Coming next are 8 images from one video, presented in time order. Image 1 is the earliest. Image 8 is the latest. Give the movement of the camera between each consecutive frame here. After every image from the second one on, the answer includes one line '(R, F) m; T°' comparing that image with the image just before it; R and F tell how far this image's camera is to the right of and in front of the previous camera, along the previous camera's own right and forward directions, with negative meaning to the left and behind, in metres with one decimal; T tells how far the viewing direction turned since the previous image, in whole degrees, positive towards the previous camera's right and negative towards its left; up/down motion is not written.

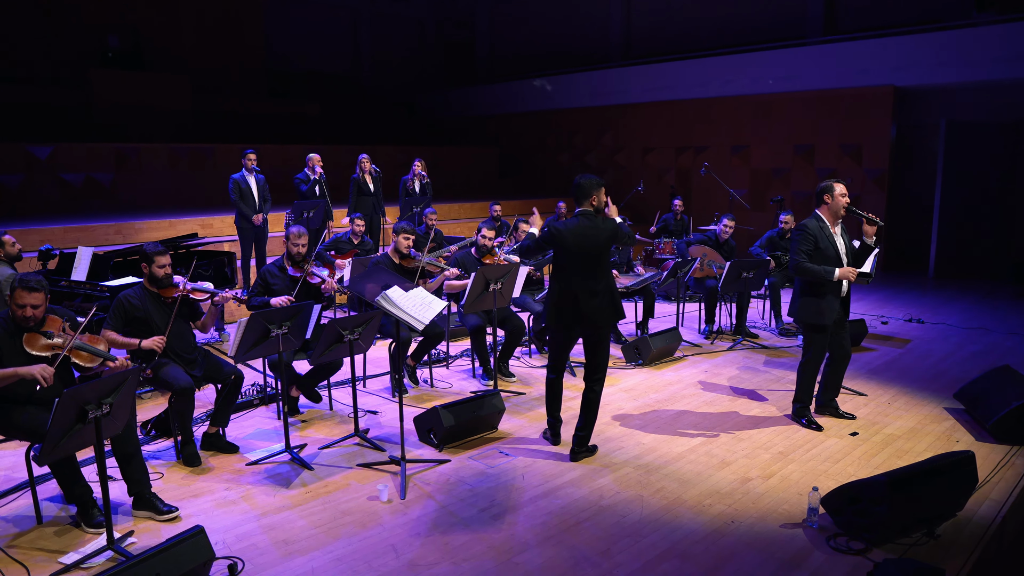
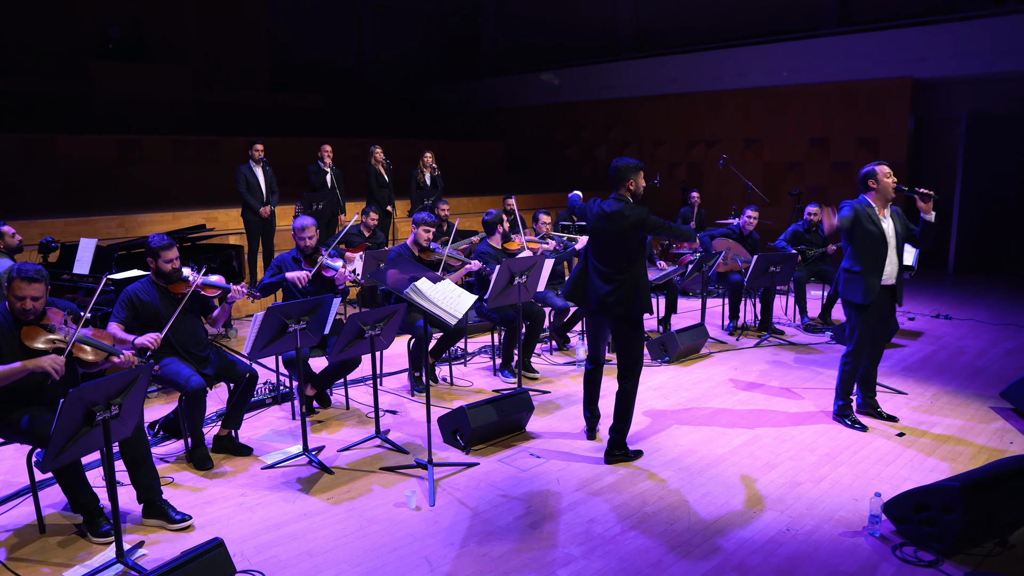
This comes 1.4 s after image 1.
(-0.2, +0.3) m; 0°
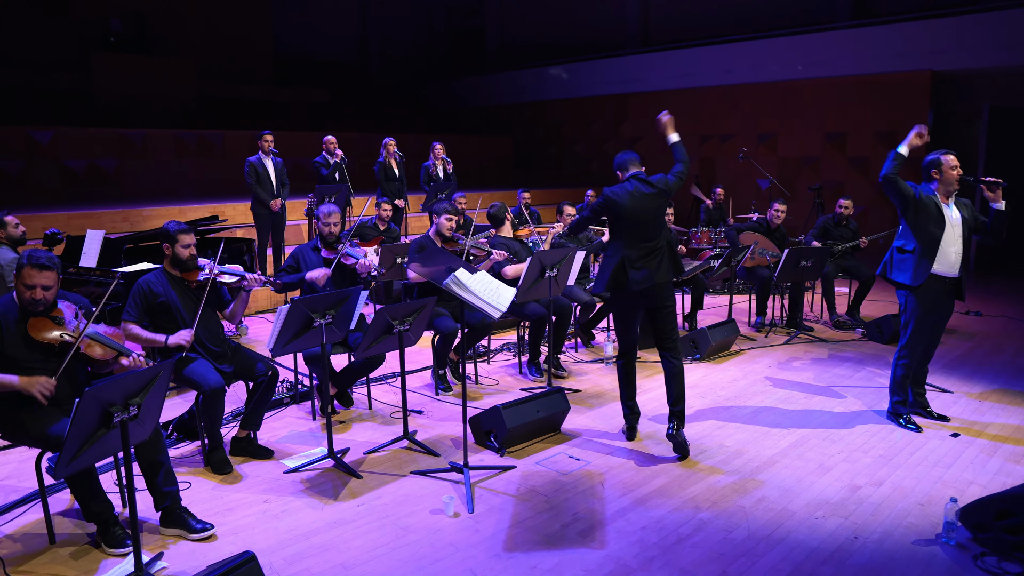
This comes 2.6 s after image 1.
(-0.2, +0.3) m; 0°
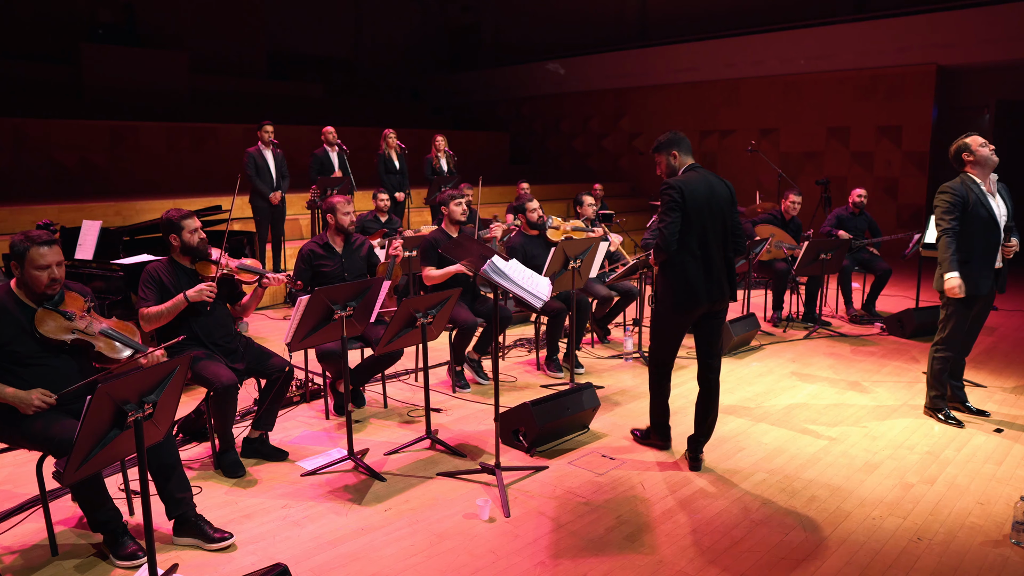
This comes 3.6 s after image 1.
(-0.2, +0.2) m; +1°
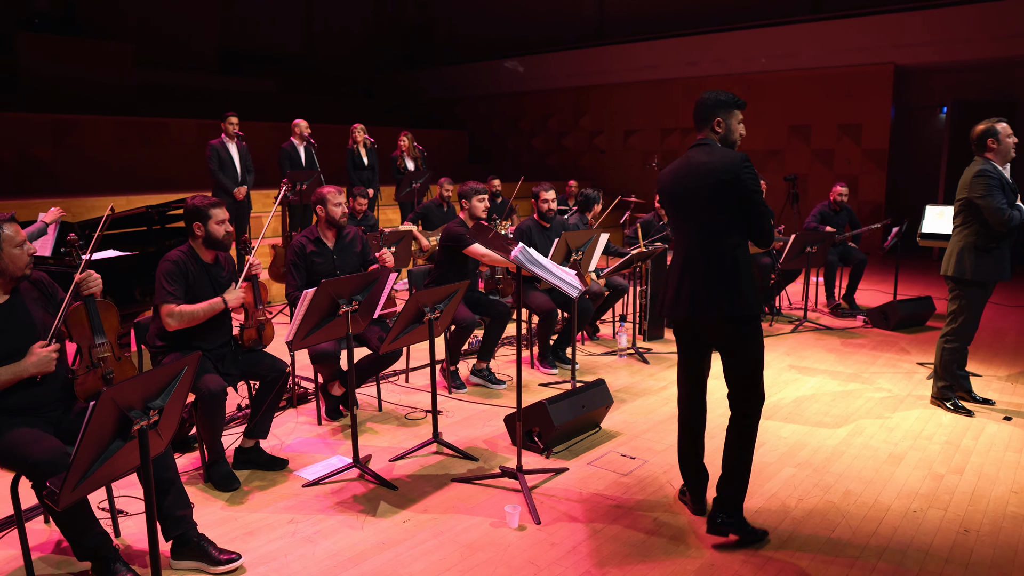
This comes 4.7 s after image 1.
(-0.4, +0.3) m; +4°
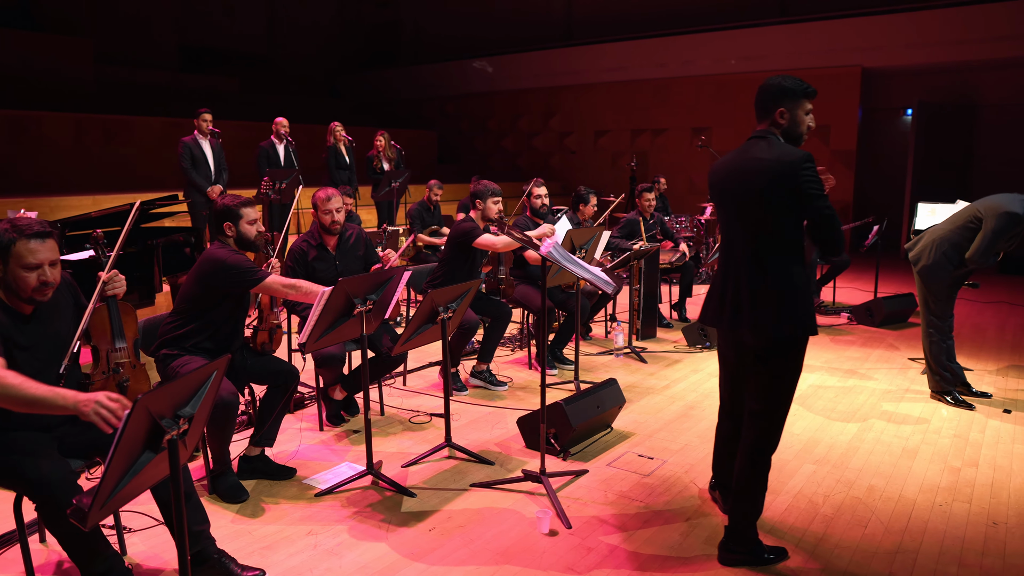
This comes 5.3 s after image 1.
(-0.3, +0.1) m; +3°
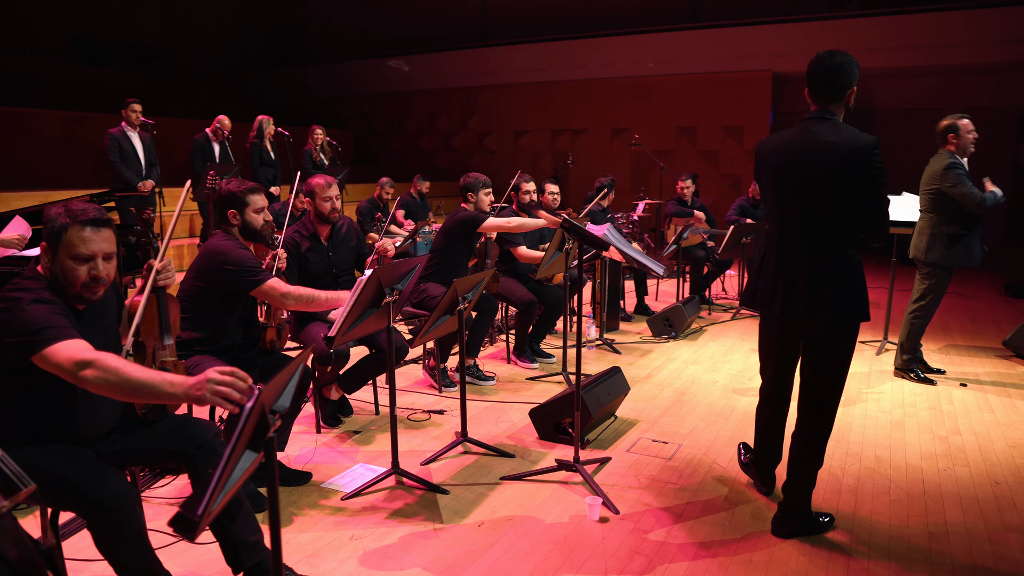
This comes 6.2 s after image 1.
(-0.6, +0.1) m; +8°
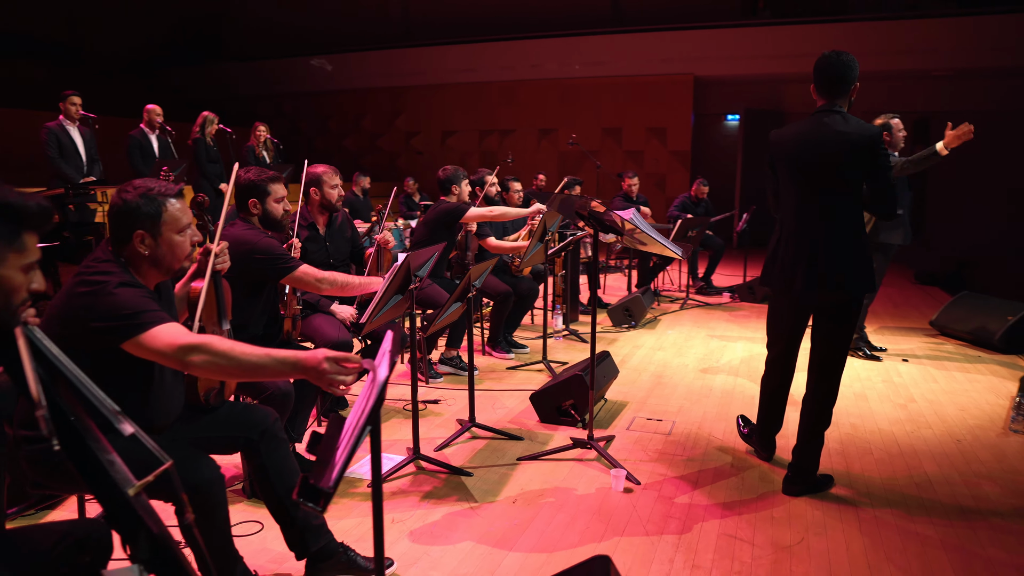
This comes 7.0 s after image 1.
(-0.5, -0.1) m; +7°
